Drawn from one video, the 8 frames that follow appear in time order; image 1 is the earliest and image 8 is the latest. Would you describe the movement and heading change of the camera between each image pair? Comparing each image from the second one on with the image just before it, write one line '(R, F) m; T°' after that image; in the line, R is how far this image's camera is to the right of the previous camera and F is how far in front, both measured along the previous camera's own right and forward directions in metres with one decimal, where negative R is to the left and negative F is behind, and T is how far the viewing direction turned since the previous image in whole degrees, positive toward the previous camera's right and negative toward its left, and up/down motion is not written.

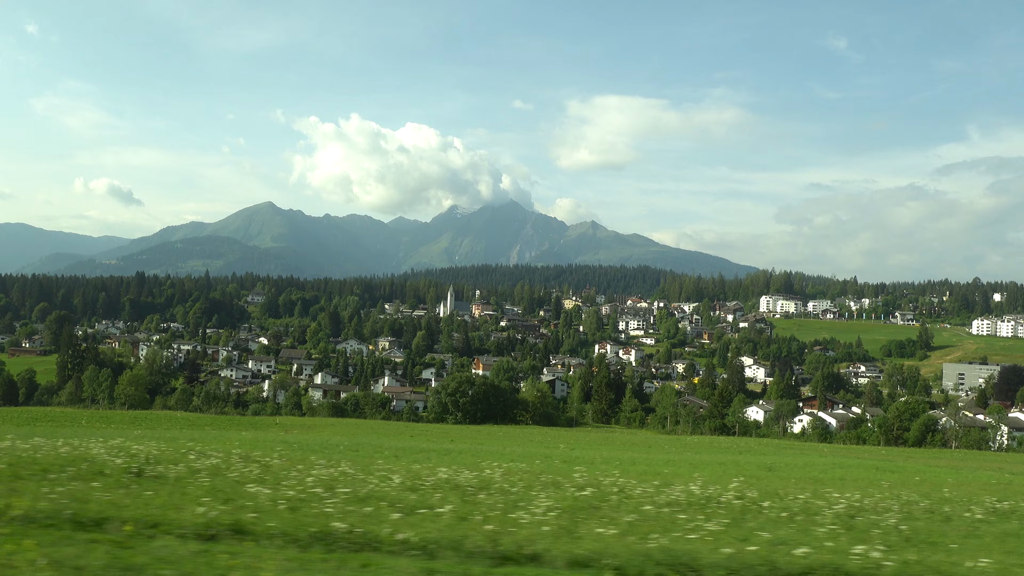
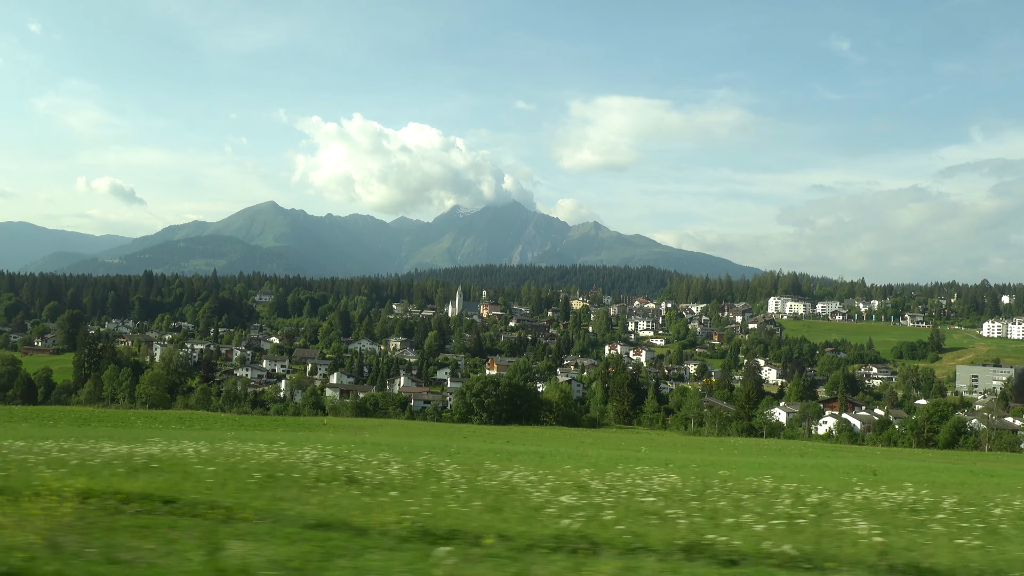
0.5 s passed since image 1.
(-2.4, +0.2) m; 0°
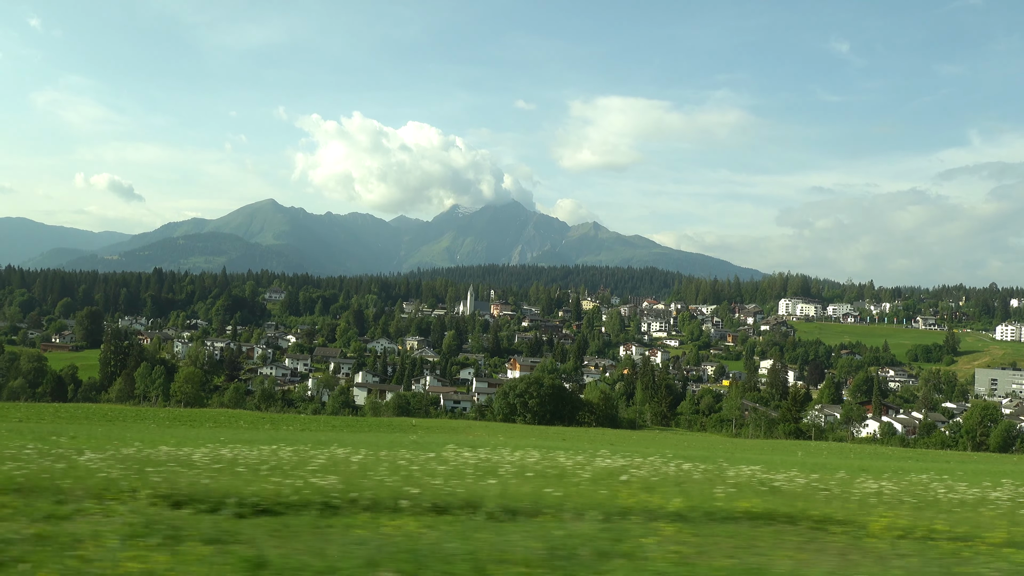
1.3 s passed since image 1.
(-4.6, +0.4) m; 0°
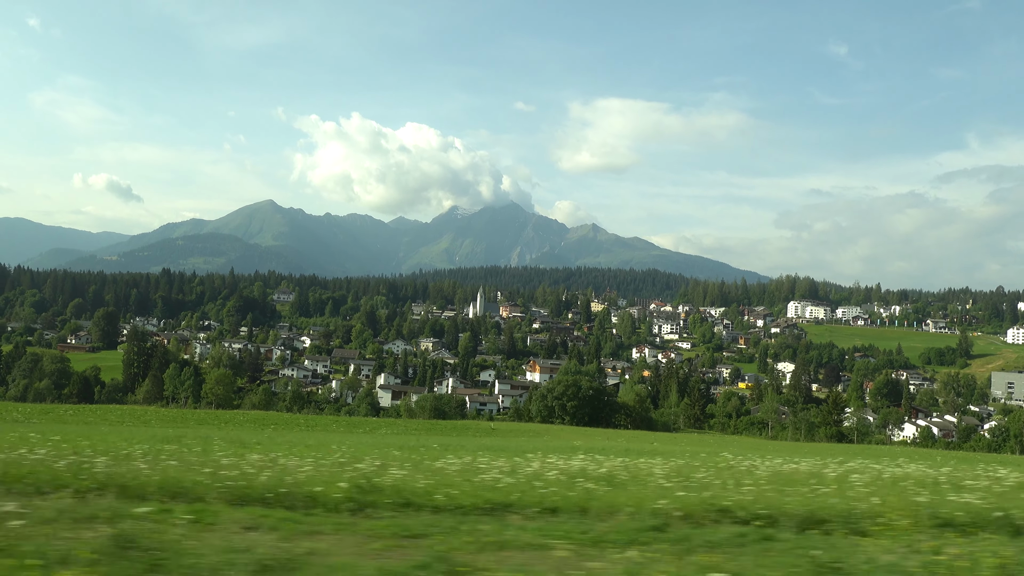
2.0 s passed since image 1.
(-4.0, +0.3) m; 0°
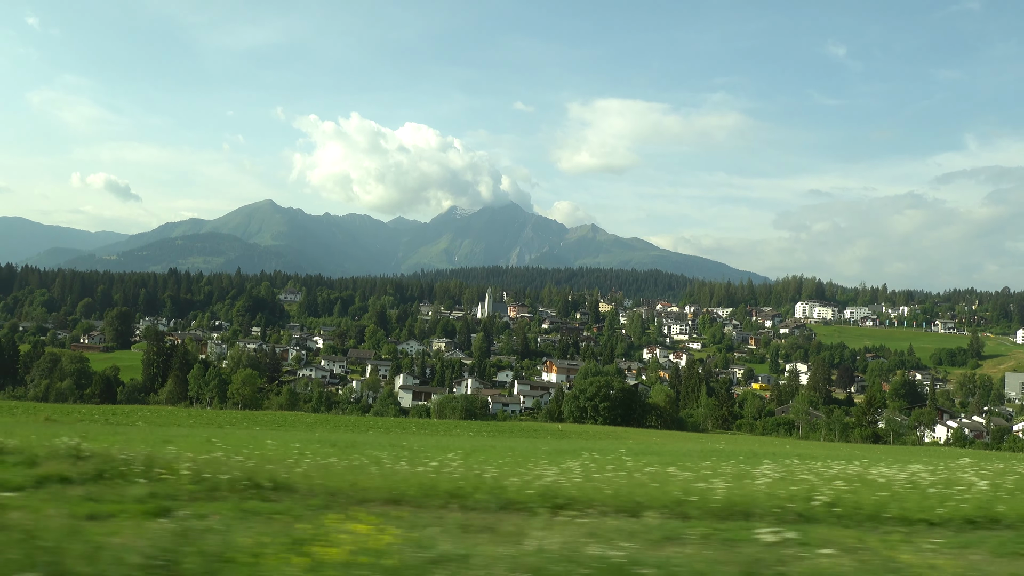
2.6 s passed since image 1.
(-3.3, +0.3) m; 0°
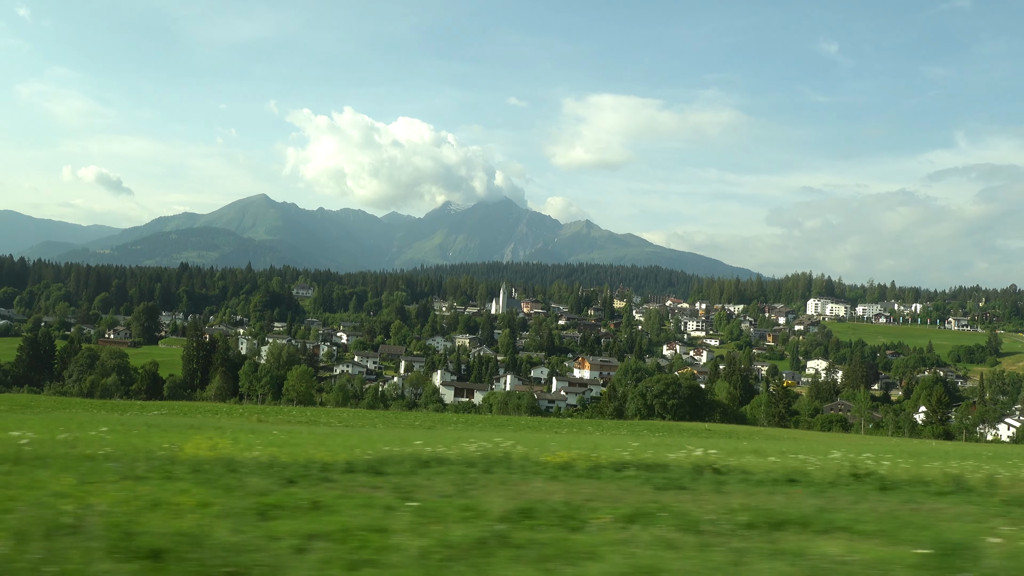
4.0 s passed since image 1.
(-7.3, +0.5) m; +1°
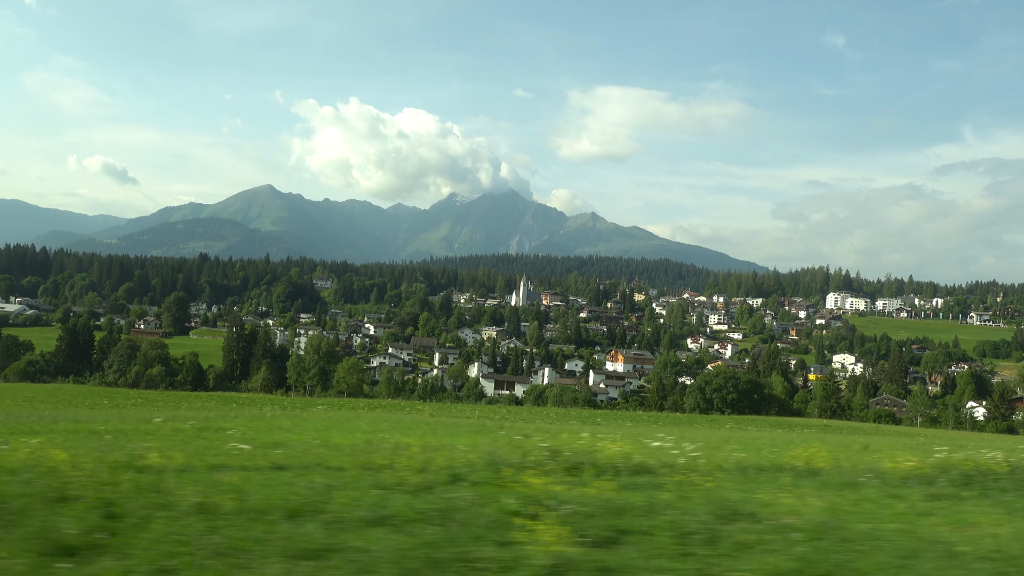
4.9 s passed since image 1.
(-5.3, +0.4) m; 0°
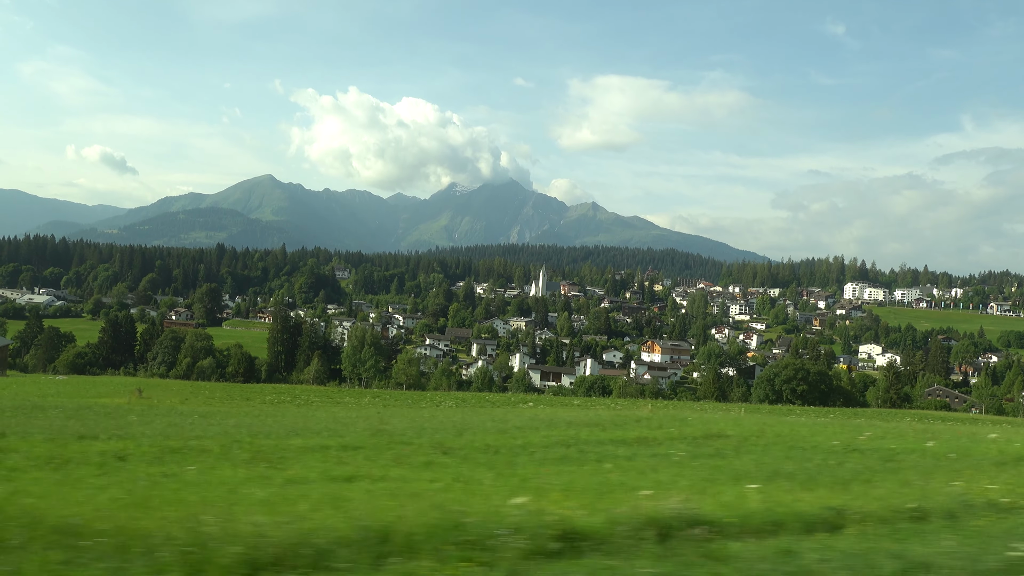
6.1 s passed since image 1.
(-6.7, +0.4) m; 0°
